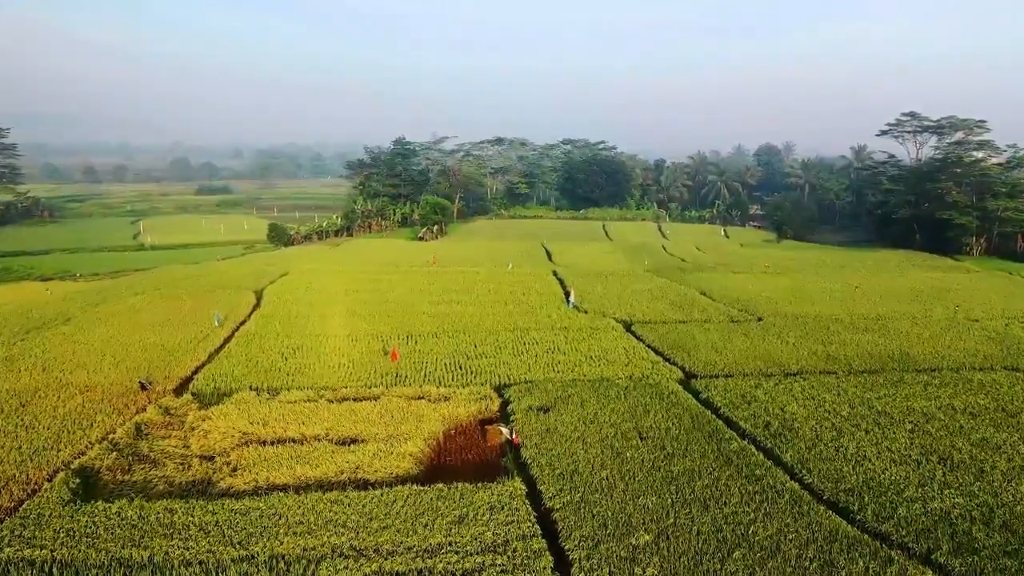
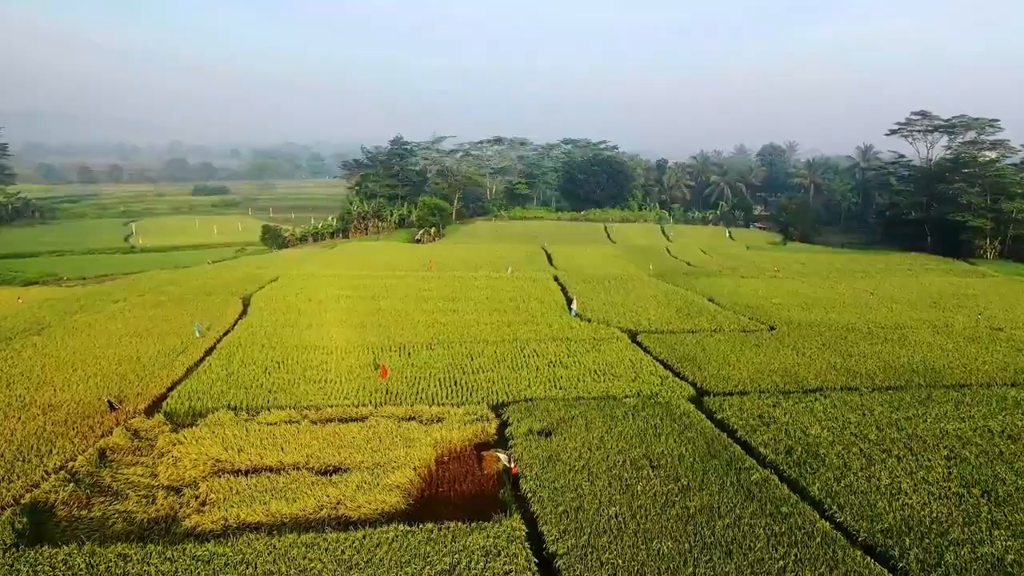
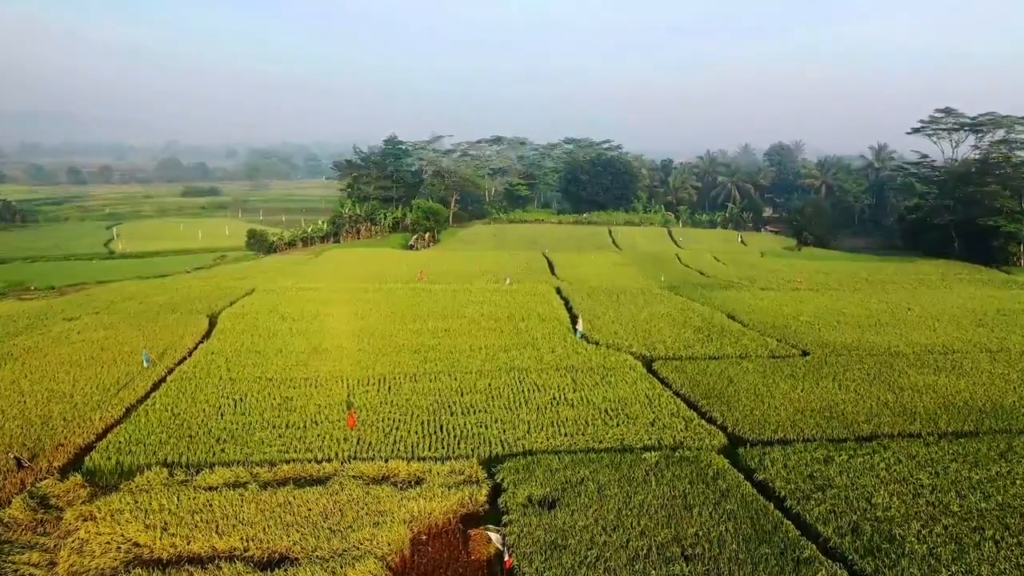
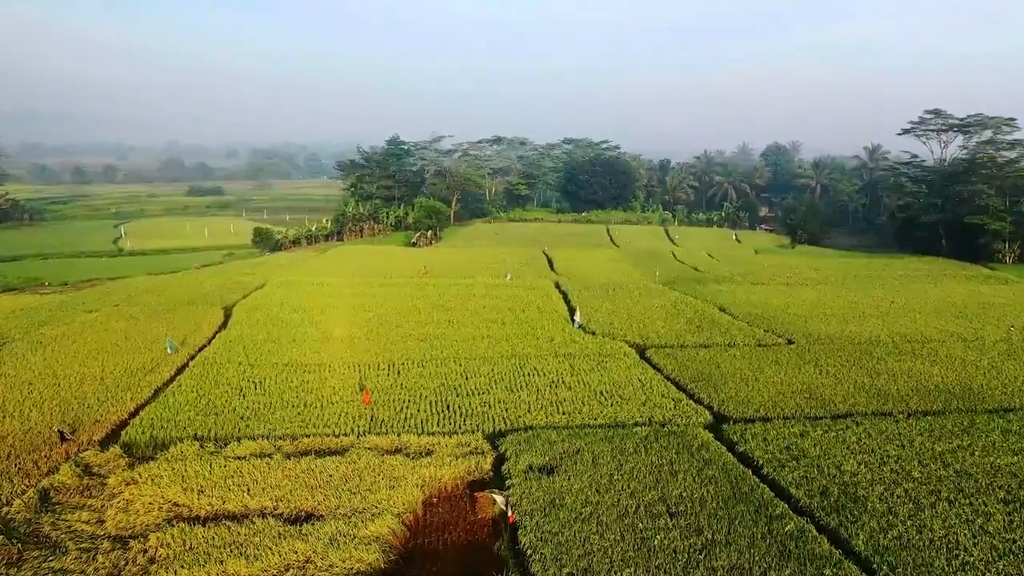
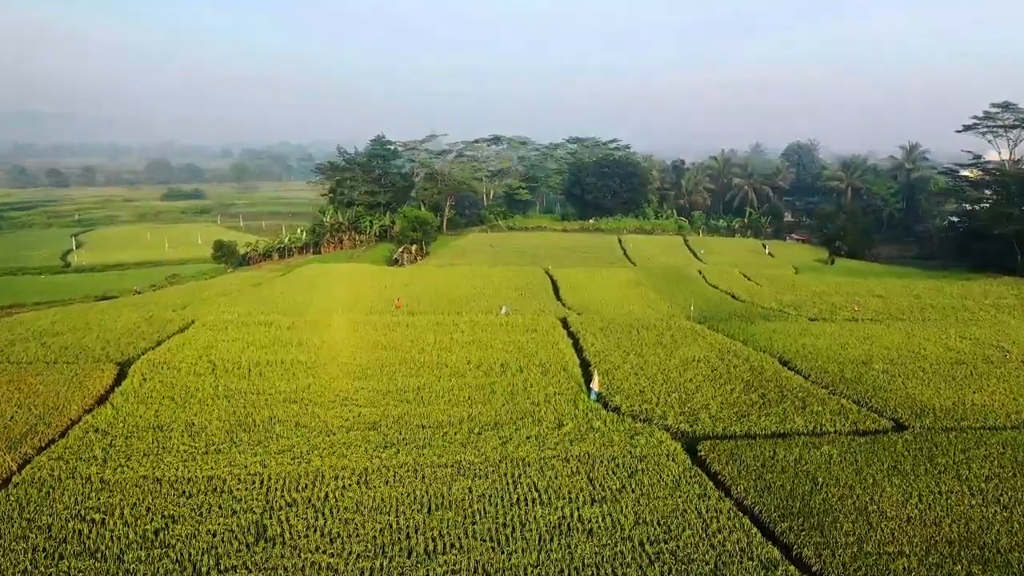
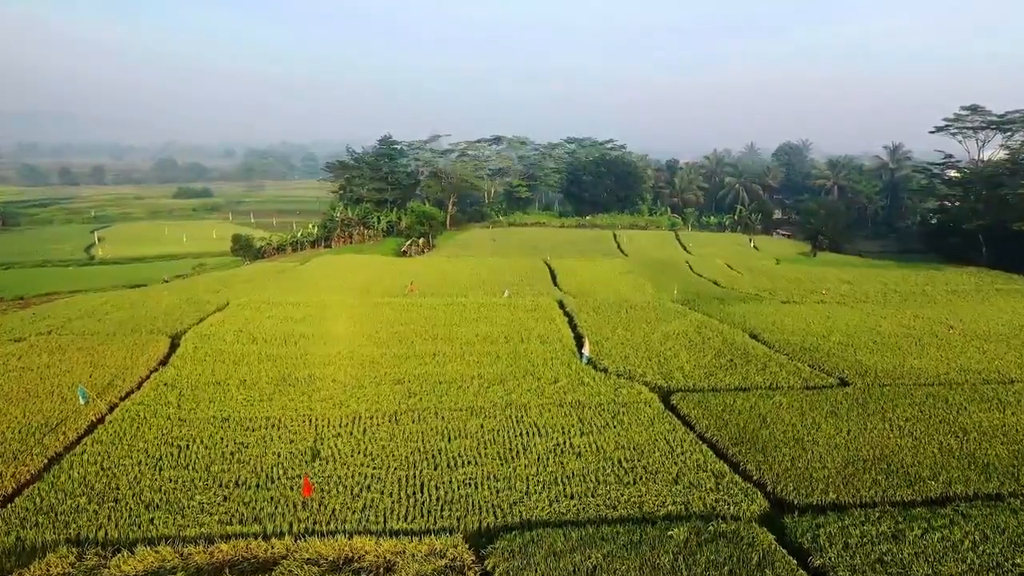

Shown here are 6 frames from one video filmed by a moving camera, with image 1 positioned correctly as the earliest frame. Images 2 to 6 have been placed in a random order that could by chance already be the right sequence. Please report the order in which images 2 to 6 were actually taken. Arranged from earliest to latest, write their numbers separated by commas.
2, 4, 3, 6, 5
